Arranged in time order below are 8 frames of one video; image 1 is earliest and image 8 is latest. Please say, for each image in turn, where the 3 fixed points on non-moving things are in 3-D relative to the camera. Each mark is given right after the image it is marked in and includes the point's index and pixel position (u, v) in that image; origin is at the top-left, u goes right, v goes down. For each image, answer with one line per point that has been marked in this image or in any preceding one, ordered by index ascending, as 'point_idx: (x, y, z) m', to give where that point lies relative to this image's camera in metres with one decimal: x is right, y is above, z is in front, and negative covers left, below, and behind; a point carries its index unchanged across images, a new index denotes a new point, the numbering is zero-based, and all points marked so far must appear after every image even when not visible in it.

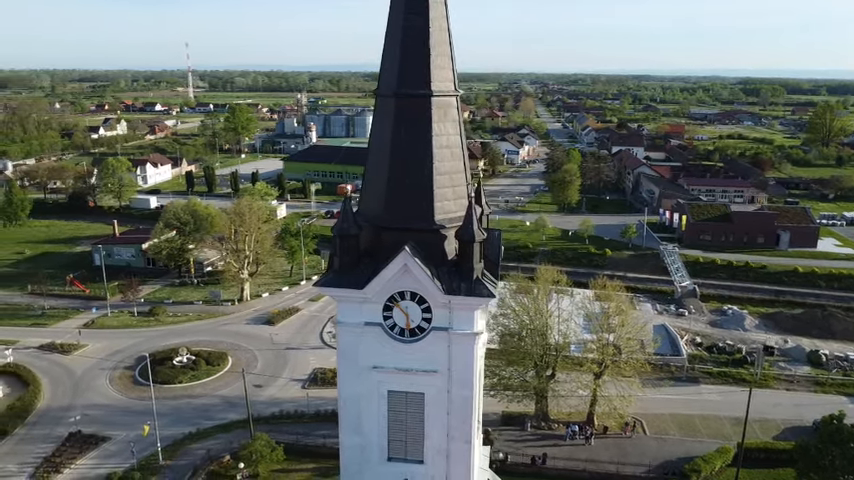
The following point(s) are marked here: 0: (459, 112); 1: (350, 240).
0: (+0.6, +2.5, +13.7) m
1: (-1.5, 0.0, +13.4) m
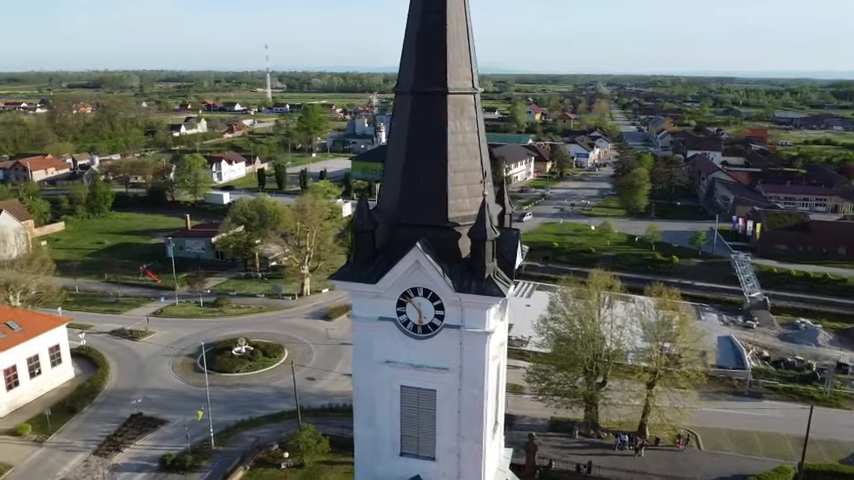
0: (+1.0, +2.5, +13.7) m
1: (-1.2, +0.1, +13.6) m
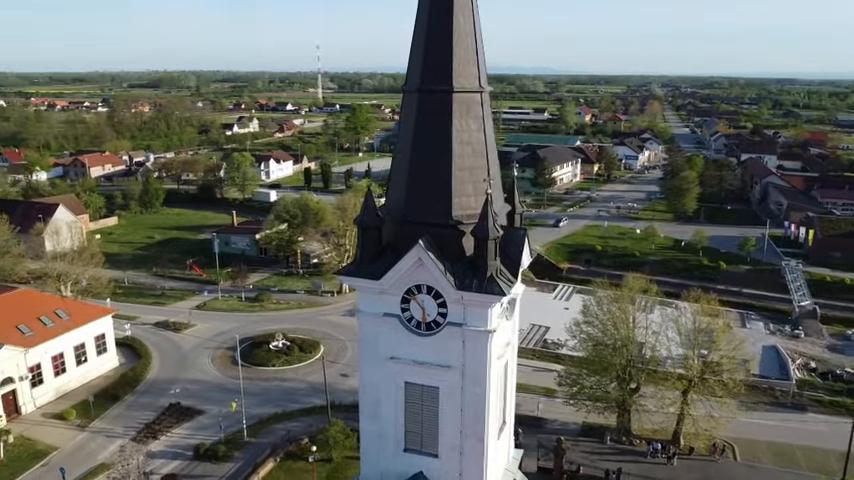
0: (+1.1, +2.6, +13.7) m
1: (-1.1, +0.1, +13.8) m
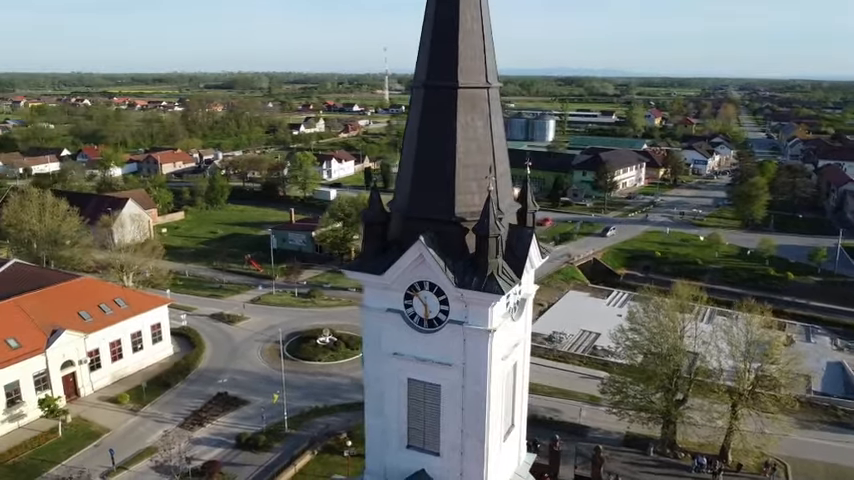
0: (+1.3, +2.6, +13.5) m
1: (-1.0, +0.2, +13.8) m
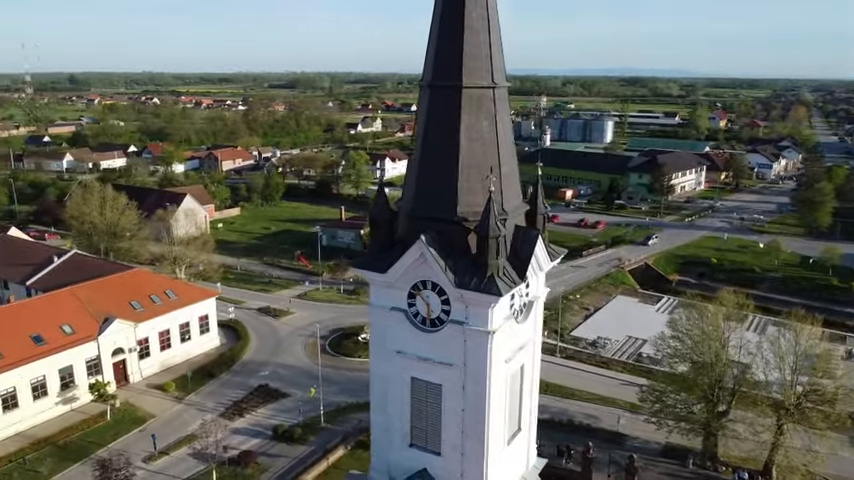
0: (+1.4, +2.6, +13.4) m
1: (-0.9, +0.3, +13.9) m
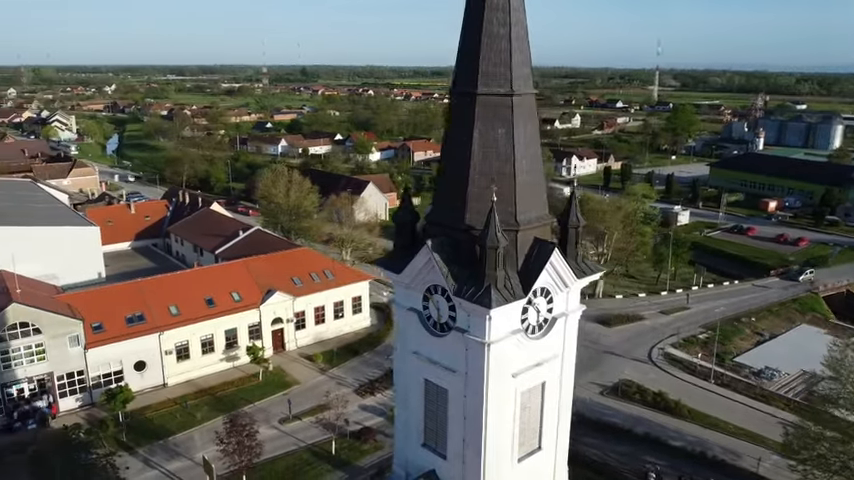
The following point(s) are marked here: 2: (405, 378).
0: (+1.8, +2.3, +13.0) m
1: (-0.4, +0.2, +14.3) m
2: (-0.5, -2.9, +14.8) m
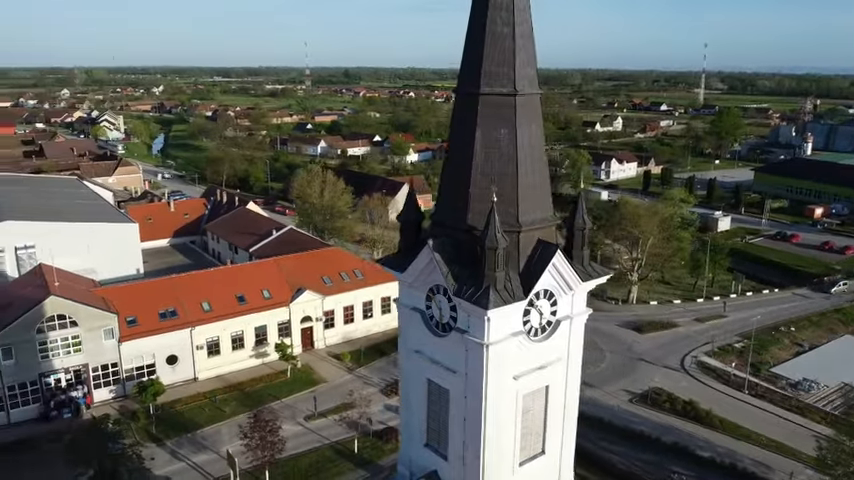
0: (+1.8, +2.3, +12.9) m
1: (-0.3, +0.2, +14.3) m
2: (-0.4, -2.9, +14.9) m
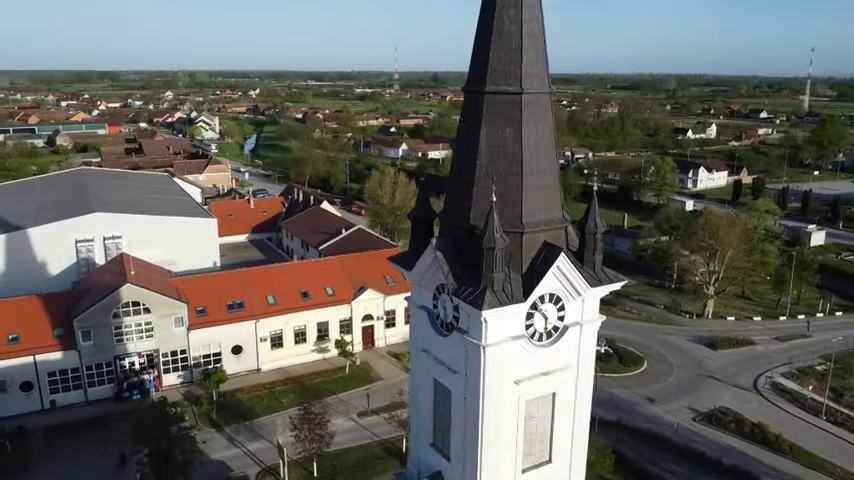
0: (+1.9, +2.3, +12.7) m
1: (-0.1, +0.3, +14.3) m
2: (-0.2, -2.9, +14.9) m
